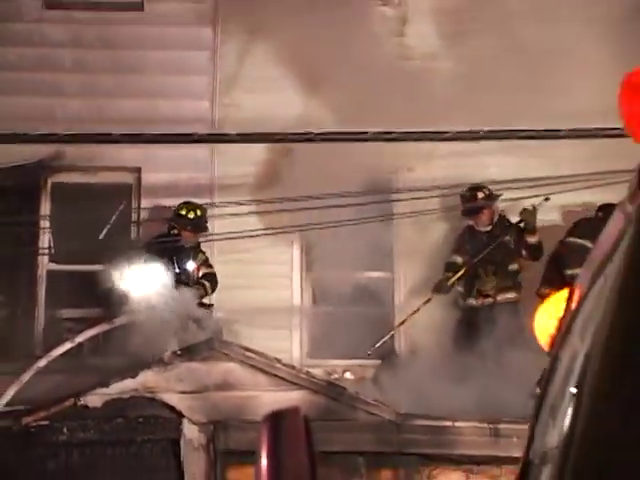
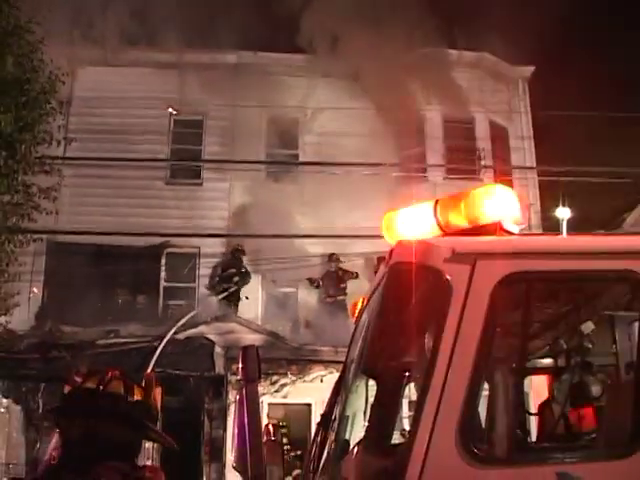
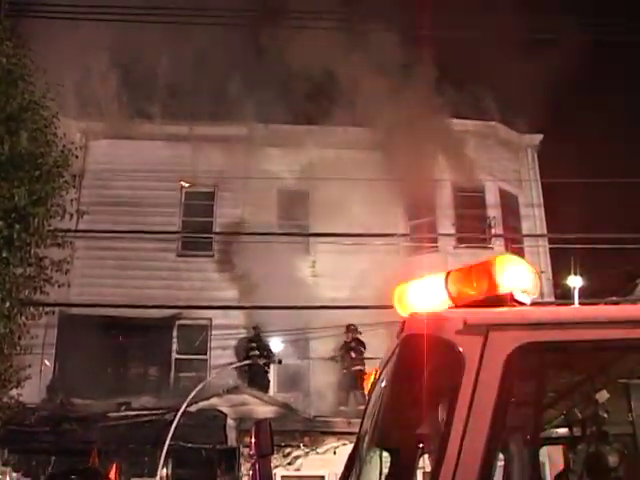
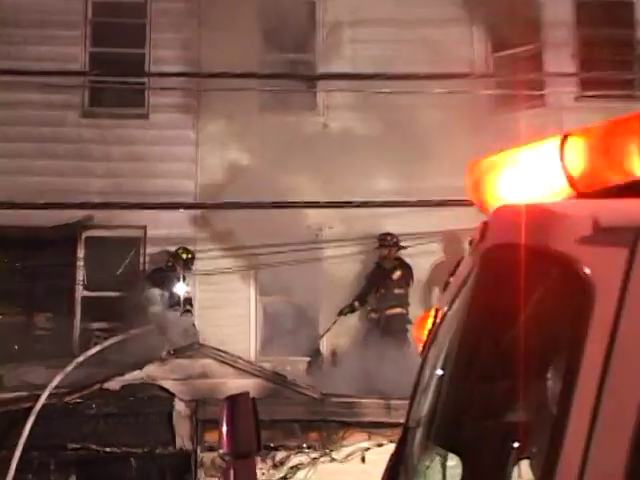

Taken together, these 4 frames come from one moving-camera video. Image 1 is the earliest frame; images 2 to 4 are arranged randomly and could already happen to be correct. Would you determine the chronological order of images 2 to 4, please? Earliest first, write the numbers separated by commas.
4, 2, 3
